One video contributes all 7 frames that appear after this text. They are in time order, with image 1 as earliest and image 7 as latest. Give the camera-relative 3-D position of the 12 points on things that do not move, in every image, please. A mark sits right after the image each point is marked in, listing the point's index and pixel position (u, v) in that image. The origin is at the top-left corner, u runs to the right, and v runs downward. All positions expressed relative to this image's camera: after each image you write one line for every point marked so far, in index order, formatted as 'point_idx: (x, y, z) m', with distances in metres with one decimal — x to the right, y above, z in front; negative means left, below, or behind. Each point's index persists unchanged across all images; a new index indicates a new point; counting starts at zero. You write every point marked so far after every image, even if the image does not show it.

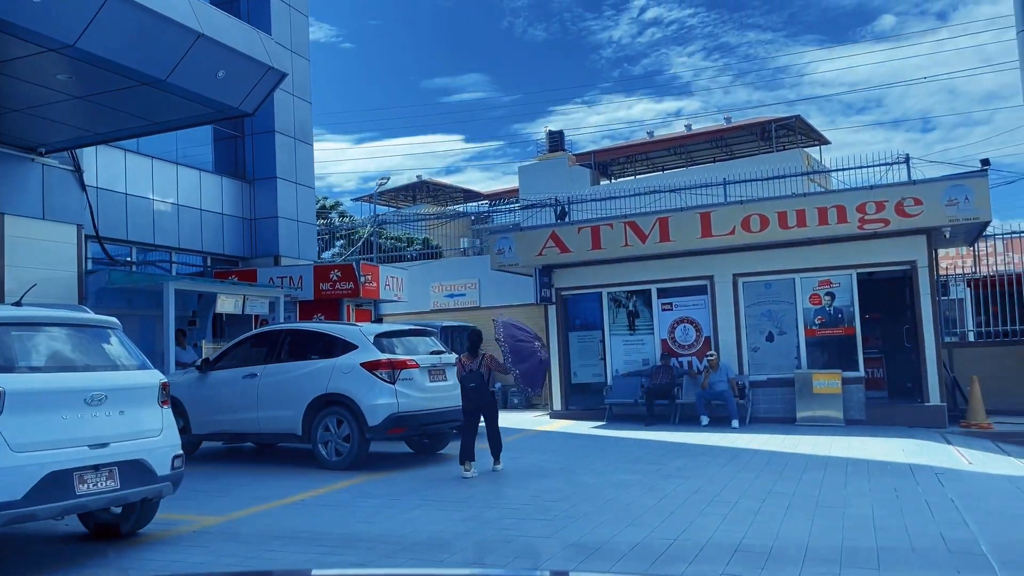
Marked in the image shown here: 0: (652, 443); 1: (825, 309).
0: (+2.3, -2.6, +13.7) m
1: (+6.1, -0.4, +16.3) m
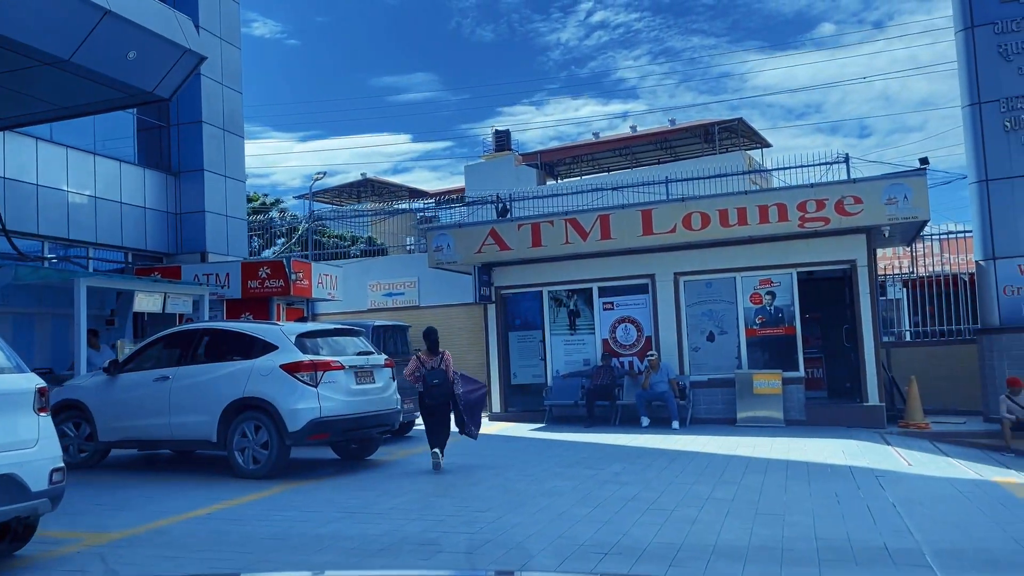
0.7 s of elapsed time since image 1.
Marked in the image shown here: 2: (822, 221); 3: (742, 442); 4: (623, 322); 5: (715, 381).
0: (+1.3, -2.6, +13.3) m
1: (+4.9, -0.4, +16.1) m
2: (+5.6, +1.2, +15.1) m
3: (+3.6, -2.4, +13.1) m
4: (+2.3, -0.7, +17.0) m
5: (+4.0, -1.8, +16.1) m
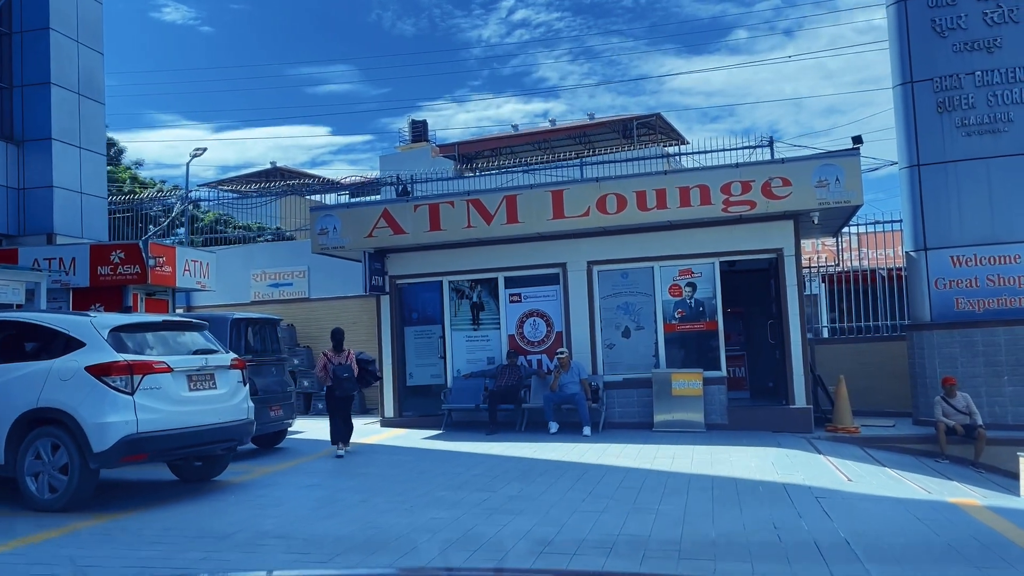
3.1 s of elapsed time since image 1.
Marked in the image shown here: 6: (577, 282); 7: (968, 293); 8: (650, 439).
0: (-0.3, -2.4, +11.5) m
1: (+3.0, -0.2, +14.6) m
2: (+3.9, +1.4, +13.7) m
3: (+2.0, -2.3, +11.5) m
4: (+0.4, -0.5, +15.3) m
5: (+2.1, -1.6, +14.6) m
6: (+1.2, +0.1, +15.0) m
7: (+8.0, -0.1, +14.5) m
8: (+2.2, -2.4, +13.4) m
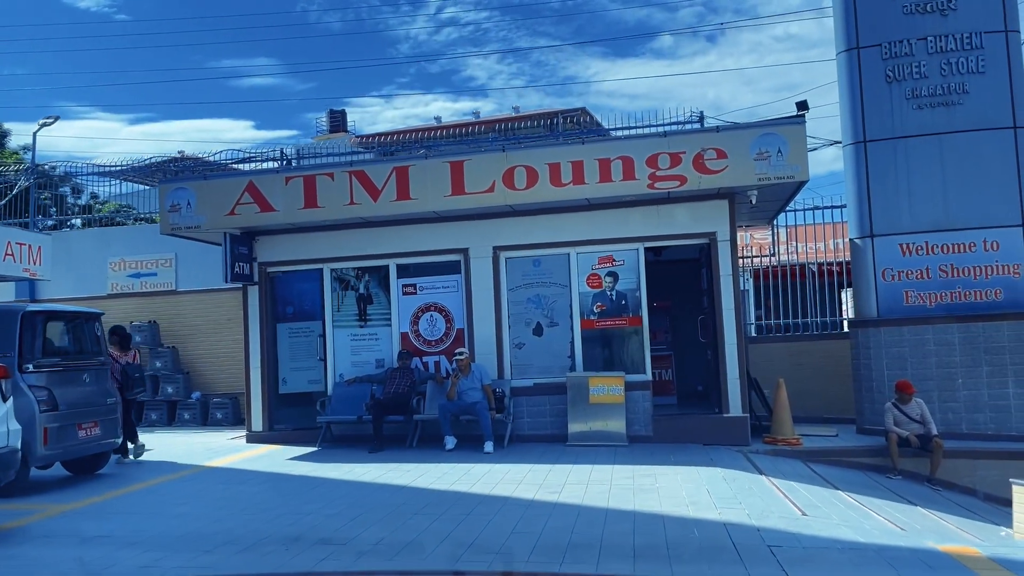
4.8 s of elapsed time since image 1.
0: (-1.7, -2.2, +9.2) m
1: (+1.4, -0.1, +12.6) m
2: (+2.3, +1.5, +11.7) m
3: (+0.7, -2.1, +9.4) m
4: (-1.3, -0.3, +13.0) m
5: (+0.5, -1.5, +12.5) m
6: (-0.5, +0.3, +12.8) m
7: (+6.3, 0.0, +12.9) m
8: (+0.7, -2.3, +11.3) m
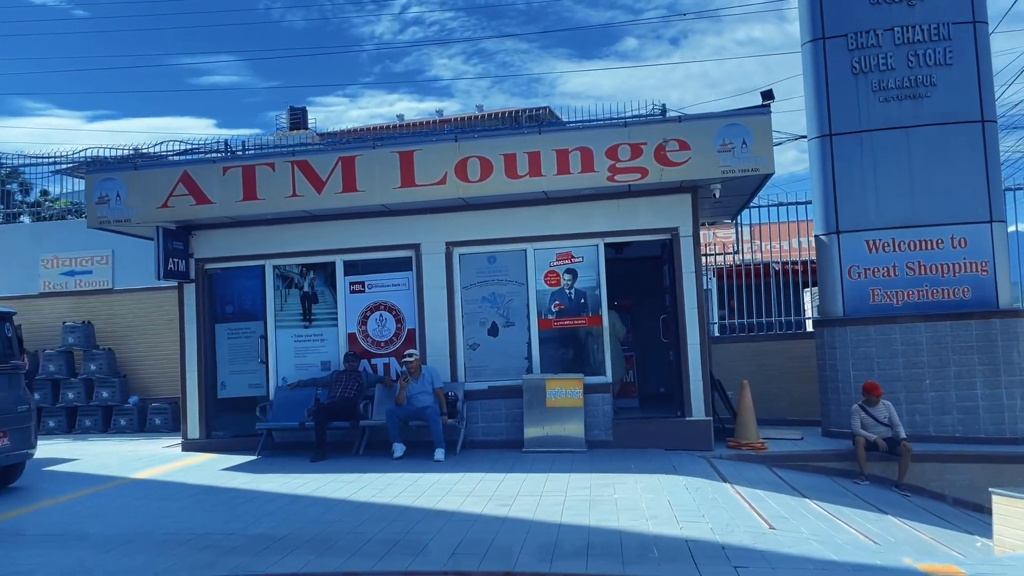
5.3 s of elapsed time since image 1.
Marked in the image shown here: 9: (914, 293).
0: (-2.2, -2.2, +8.5) m
1: (+0.7, -0.1, +12.0) m
2: (+1.7, +1.6, +11.2) m
3: (+0.1, -2.1, +8.8) m
4: (-2.0, -0.3, +12.3) m
5: (-0.2, -1.5, +11.8) m
6: (-1.2, +0.3, +12.1) m
7: (+5.6, +0.1, +12.5) m
8: (+0.1, -2.3, +10.7) m
9: (+6.0, -0.1, +12.4) m
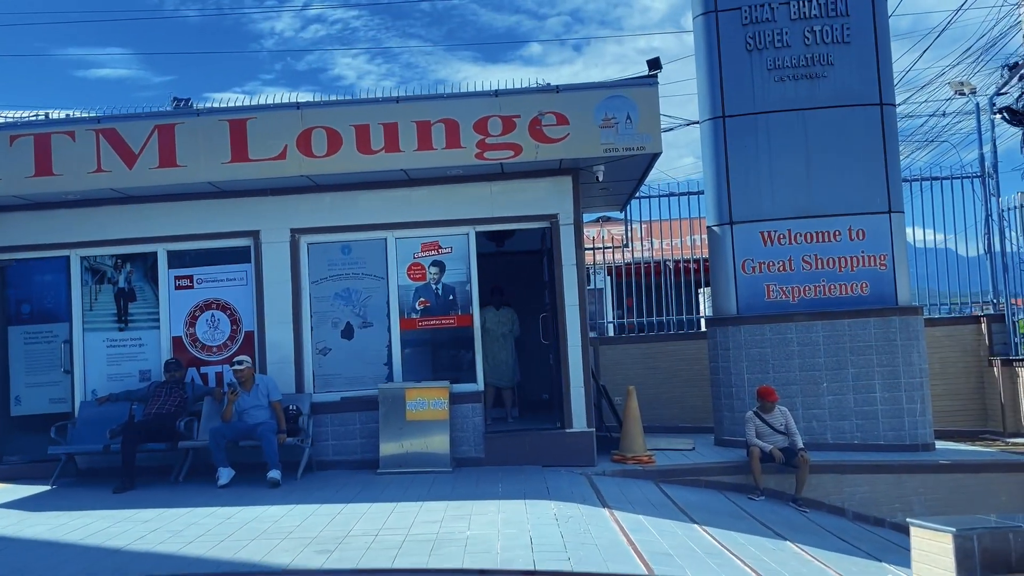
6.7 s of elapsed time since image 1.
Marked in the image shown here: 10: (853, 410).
0: (-3.6, -2.1, +6.6) m
1: (-1.1, 0.0, +10.5) m
2: (0.0, +1.6, +9.7) m
3: (-1.3, -2.0, +7.2) m
4: (-3.8, -0.3, +10.4) m
5: (-2.0, -1.4, +10.2) m
6: (-3.0, +0.4, +10.4) m
7: (+3.7, +0.1, +11.5) m
8: (-1.6, -2.2, +9.1) m
9: (+4.1, 0.0, +11.5) m
10: (+4.6, -1.6, +11.2) m
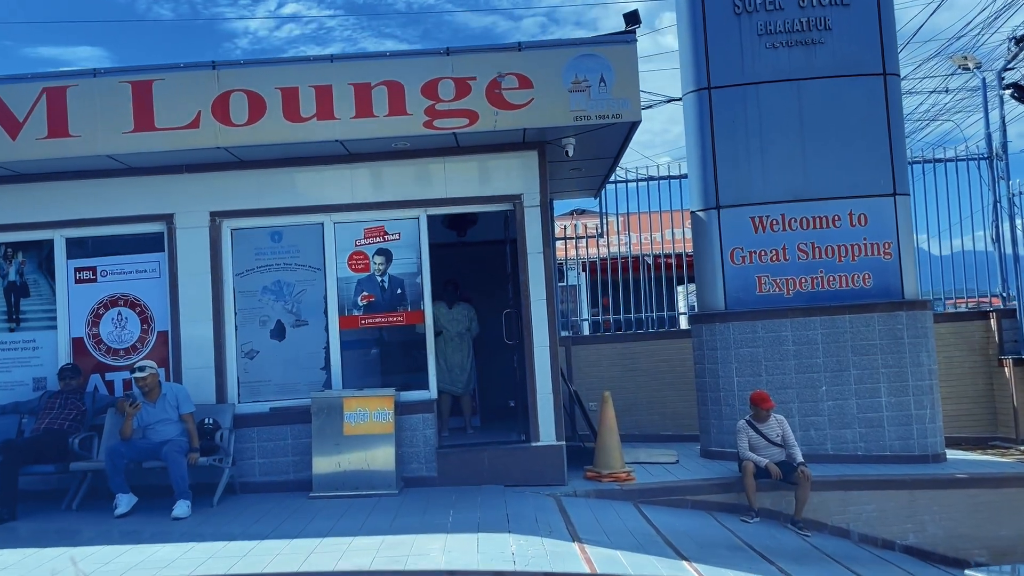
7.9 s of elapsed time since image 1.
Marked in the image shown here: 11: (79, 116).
0: (-3.9, -2.0, +5.1) m
1: (-1.5, +0.1, +9.1) m
2: (-0.5, +1.7, +8.4) m
3: (-1.7, -1.9, +5.8) m
4: (-4.3, -0.2, +9.0) m
5: (-2.4, -1.3, +8.7) m
6: (-3.4, +0.4, +8.9) m
7: (+3.2, +0.2, +10.2) m
8: (-2.0, -2.1, +7.6) m
9: (+3.6, +0.1, +10.2) m
10: (+4.1, -1.5, +9.9) m
11: (-4.3, +1.7, +8.2) m
